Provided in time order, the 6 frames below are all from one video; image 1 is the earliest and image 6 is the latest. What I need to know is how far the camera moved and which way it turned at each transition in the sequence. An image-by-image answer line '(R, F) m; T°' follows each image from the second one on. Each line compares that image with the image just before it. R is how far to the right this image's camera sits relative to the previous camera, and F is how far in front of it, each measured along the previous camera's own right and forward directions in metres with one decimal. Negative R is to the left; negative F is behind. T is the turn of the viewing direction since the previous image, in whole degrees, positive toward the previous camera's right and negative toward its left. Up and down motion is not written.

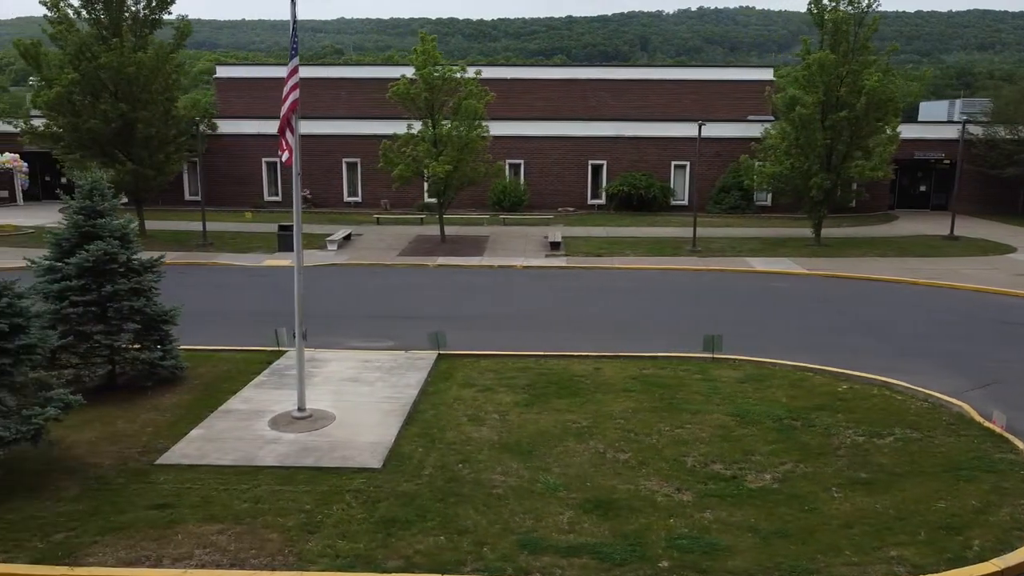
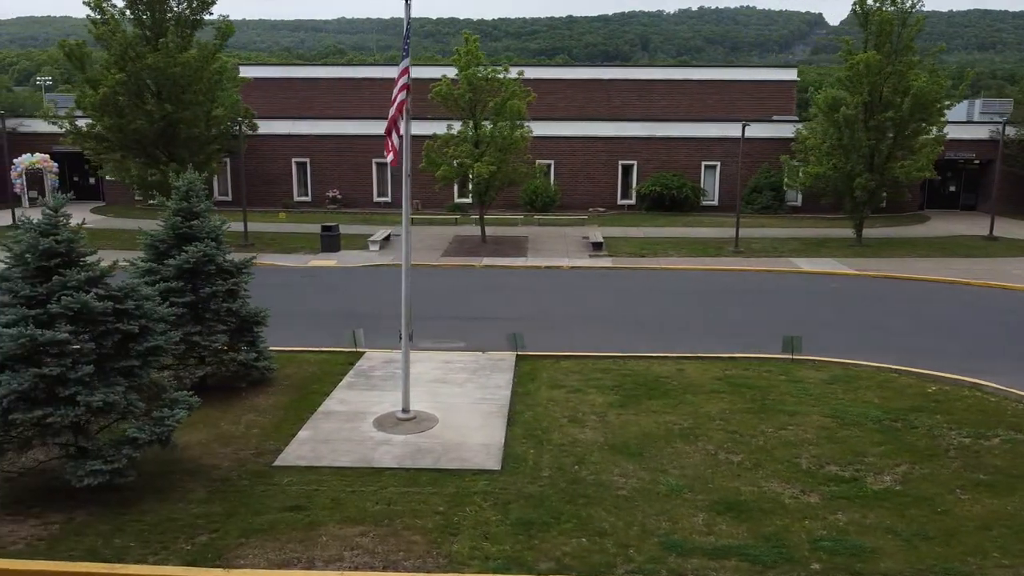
(-1.3, 0.0) m; 0°
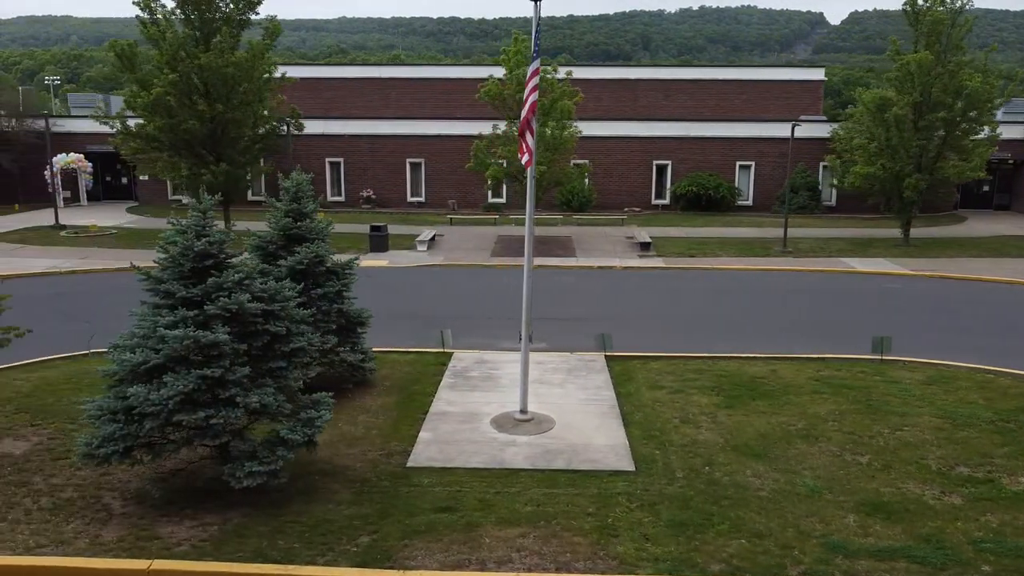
(-1.5, 0.0) m; 0°
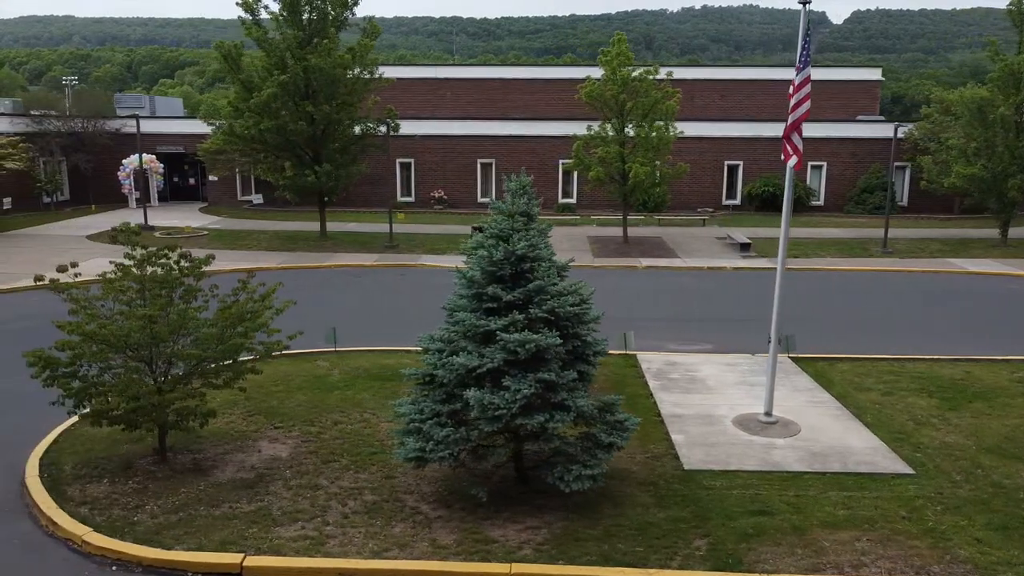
(-3.1, 0.0) m; 0°
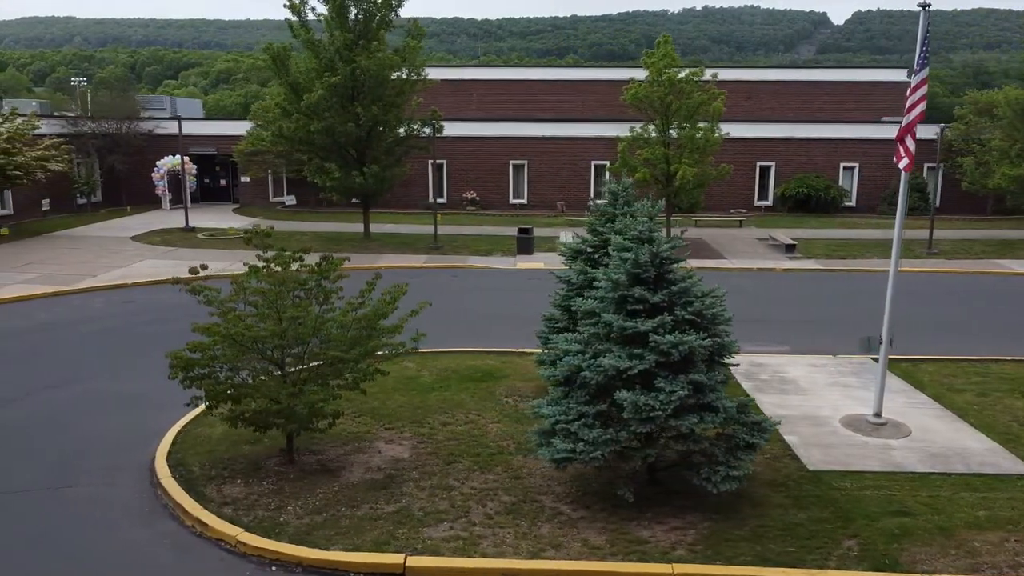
(-1.4, 0.0) m; 0°
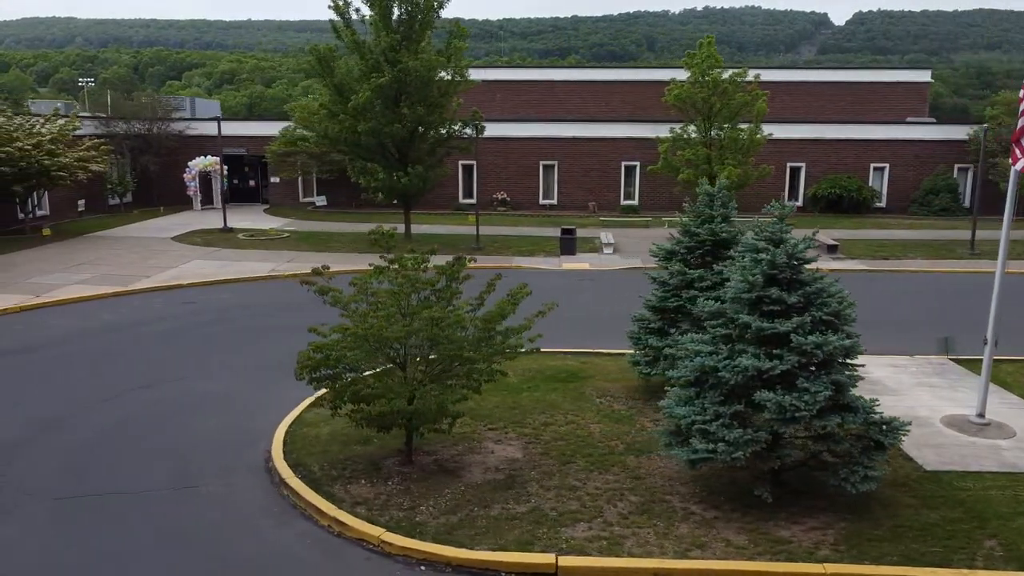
(-1.3, 0.0) m; 0°
